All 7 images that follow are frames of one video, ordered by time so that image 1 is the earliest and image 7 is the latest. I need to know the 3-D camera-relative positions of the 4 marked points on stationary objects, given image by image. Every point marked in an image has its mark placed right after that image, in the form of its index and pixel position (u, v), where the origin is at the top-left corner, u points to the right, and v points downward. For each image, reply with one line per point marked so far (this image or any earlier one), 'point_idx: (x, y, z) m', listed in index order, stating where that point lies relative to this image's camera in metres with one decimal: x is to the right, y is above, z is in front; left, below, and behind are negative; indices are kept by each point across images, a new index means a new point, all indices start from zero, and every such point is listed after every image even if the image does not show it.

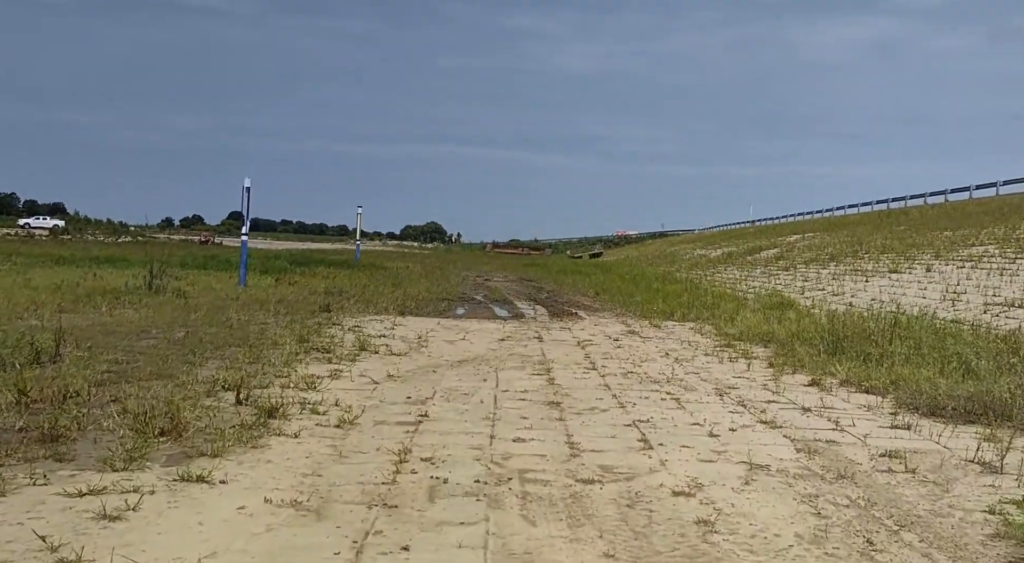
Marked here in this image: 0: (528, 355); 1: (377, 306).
0: (+0.2, -0.8, +10.5) m
1: (-2.3, -0.4, +16.3) m
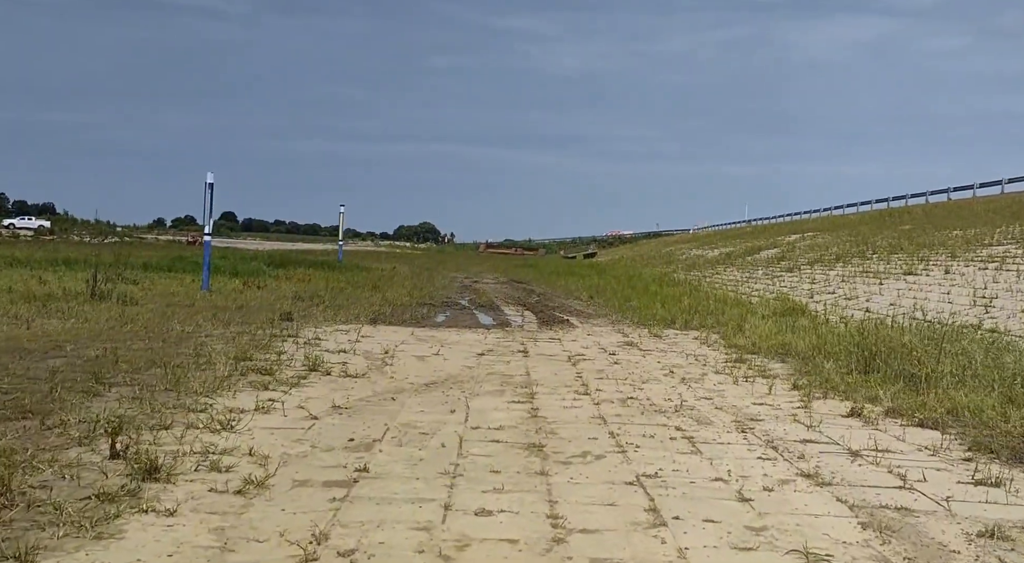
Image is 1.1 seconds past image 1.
0: (0.0, -0.9, +9.0) m
1: (-2.6, -0.5, +14.8) m
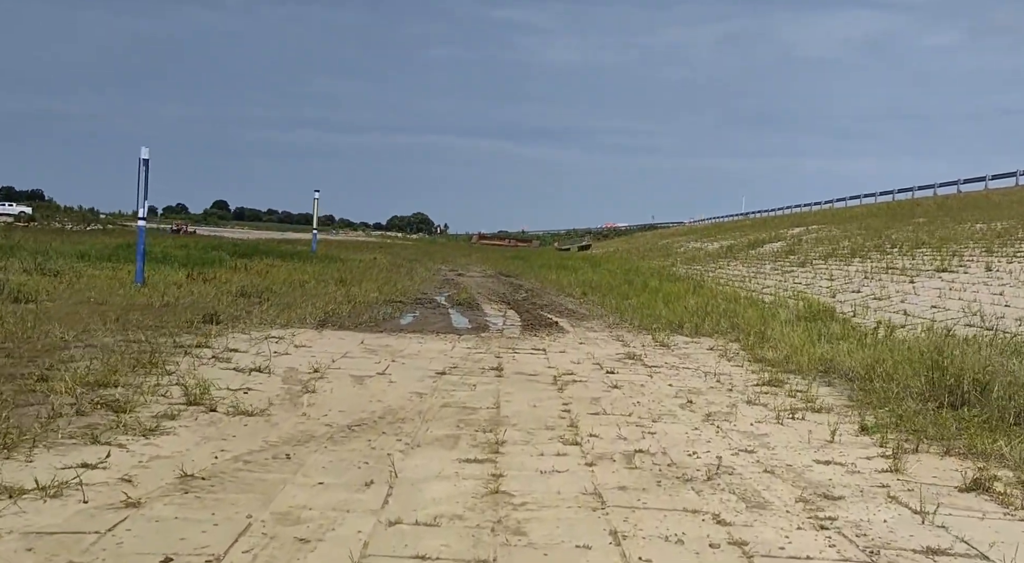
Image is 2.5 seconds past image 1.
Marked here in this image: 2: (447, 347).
0: (-0.3, -0.9, +6.6) m
1: (-2.8, -0.4, +12.3) m
2: (-0.7, -0.7, +10.2) m
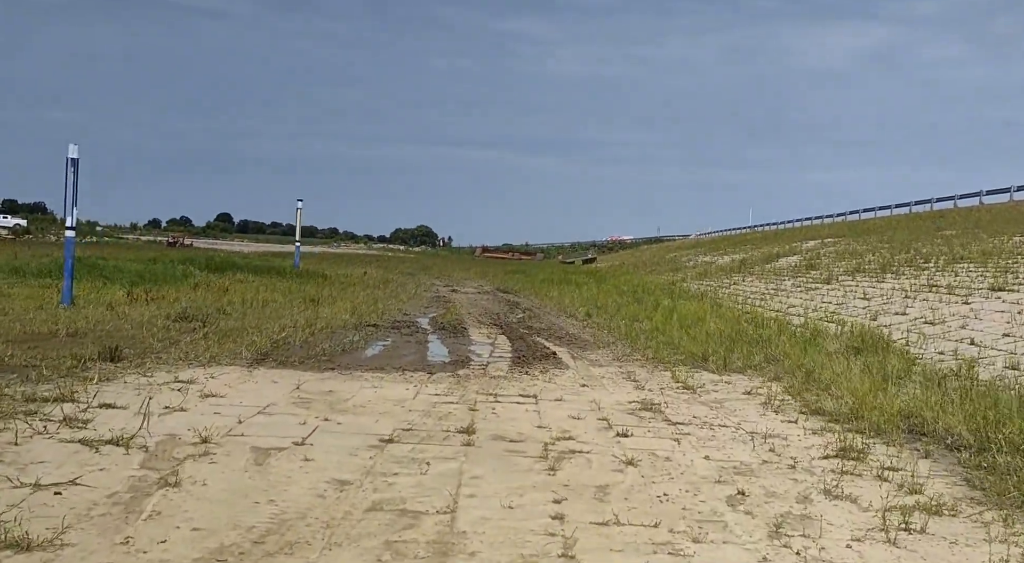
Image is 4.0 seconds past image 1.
0: (-0.5, -1.1, +4.2) m
1: (-3.0, -0.7, +10.0) m
2: (-0.9, -0.9, +7.9) m
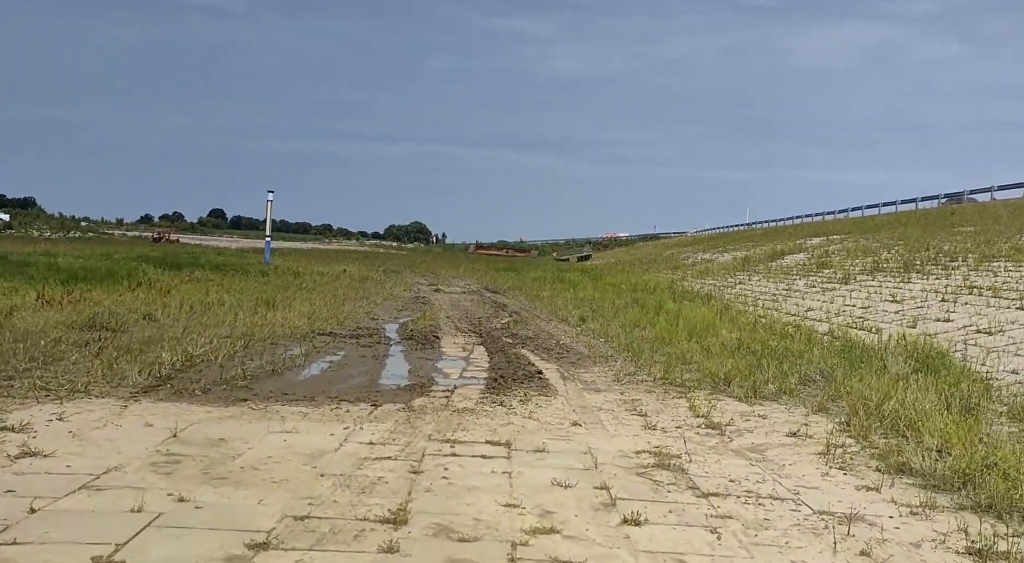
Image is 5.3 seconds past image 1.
0: (-0.7, -1.1, +2.0) m
1: (-3.2, -0.7, +7.8) m
2: (-1.1, -1.0, +5.7) m
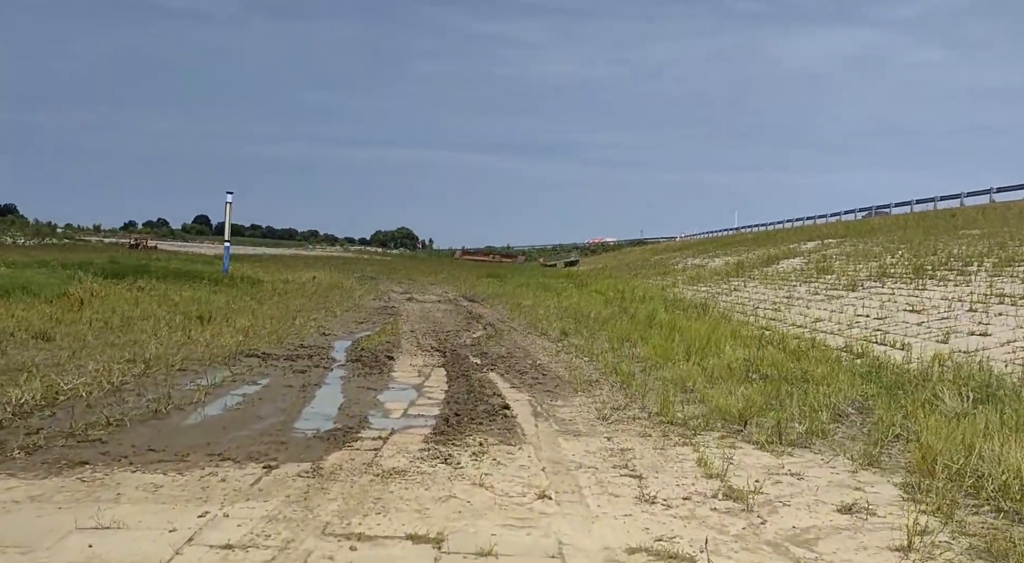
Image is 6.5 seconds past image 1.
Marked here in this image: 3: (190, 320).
0: (-0.9, -1.2, 0.0) m
1: (-3.5, -0.8, +5.8) m
2: (-1.4, -1.0, +3.7) m
3: (-4.4, -0.5, +13.0) m
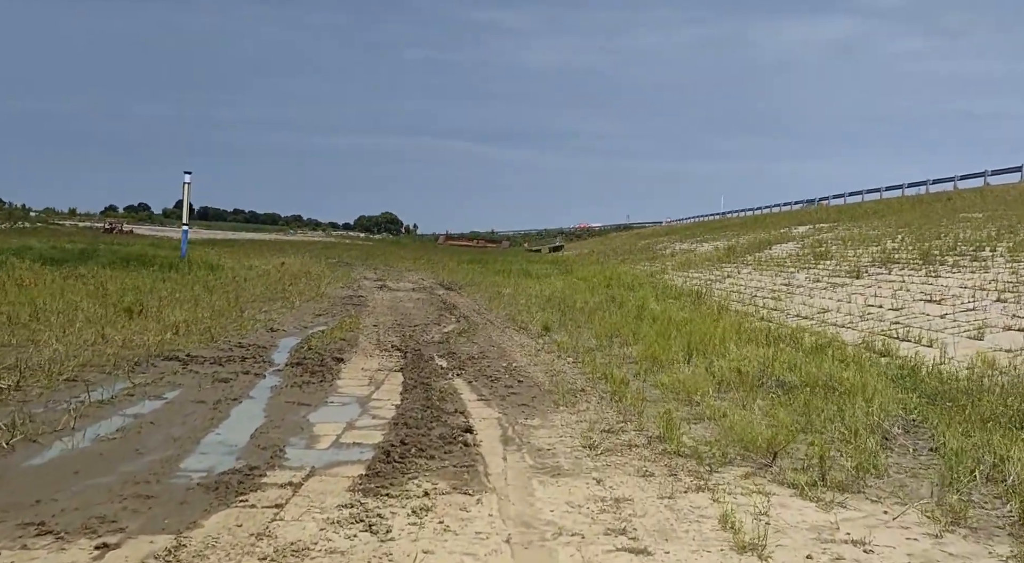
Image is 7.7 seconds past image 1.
0: (-1.0, -1.2, -1.6) m
1: (-3.7, -0.8, +4.1) m
2: (-1.5, -1.0, +2.1) m
3: (-4.7, -0.4, +11.3) m
